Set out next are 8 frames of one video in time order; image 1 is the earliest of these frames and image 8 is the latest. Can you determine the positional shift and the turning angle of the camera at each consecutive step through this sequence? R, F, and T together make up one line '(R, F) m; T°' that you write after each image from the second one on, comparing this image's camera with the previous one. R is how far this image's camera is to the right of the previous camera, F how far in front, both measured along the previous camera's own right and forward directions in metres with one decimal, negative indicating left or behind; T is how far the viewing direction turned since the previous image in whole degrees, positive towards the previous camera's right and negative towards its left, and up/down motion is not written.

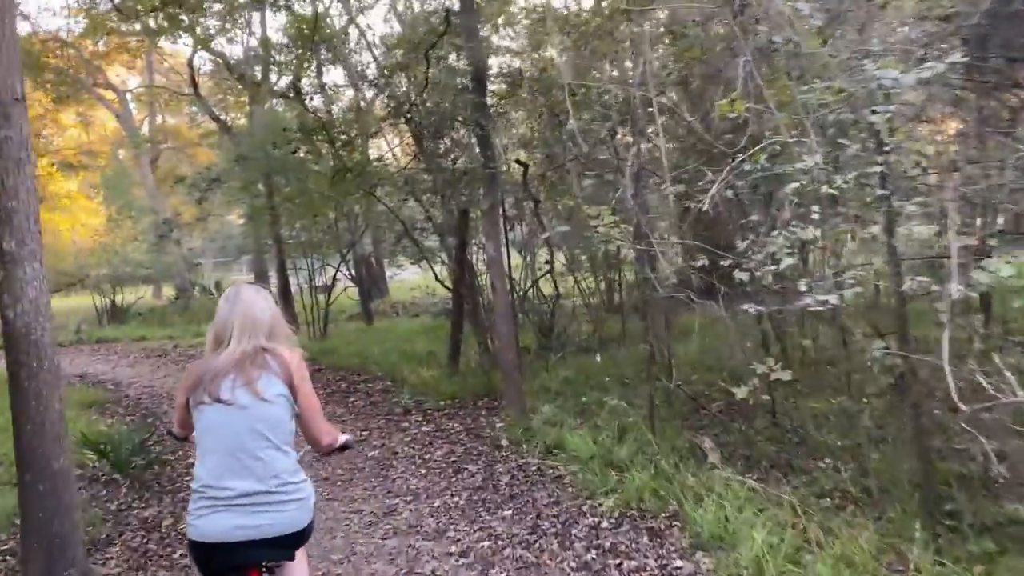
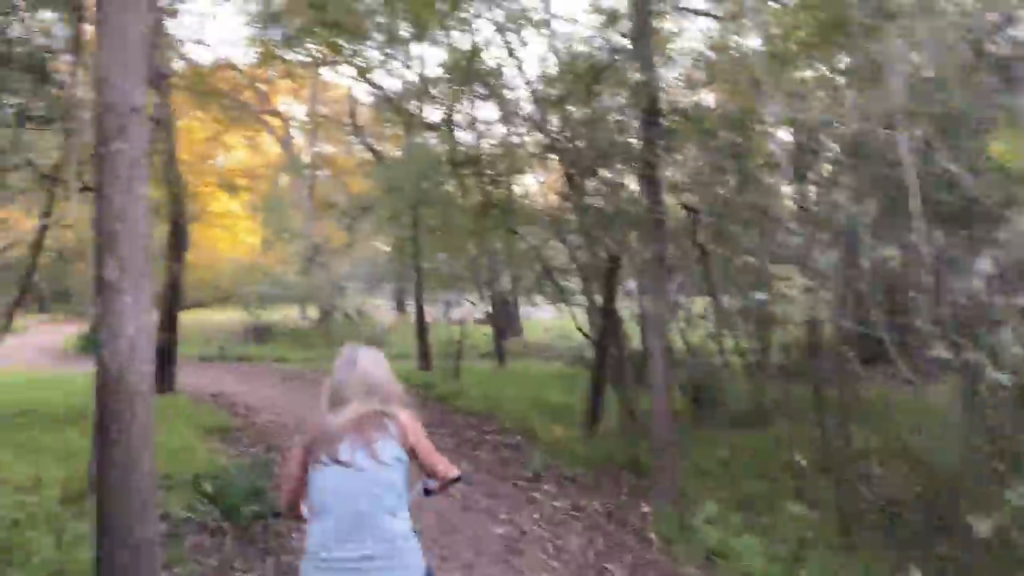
(-0.2, +0.8) m; -9°
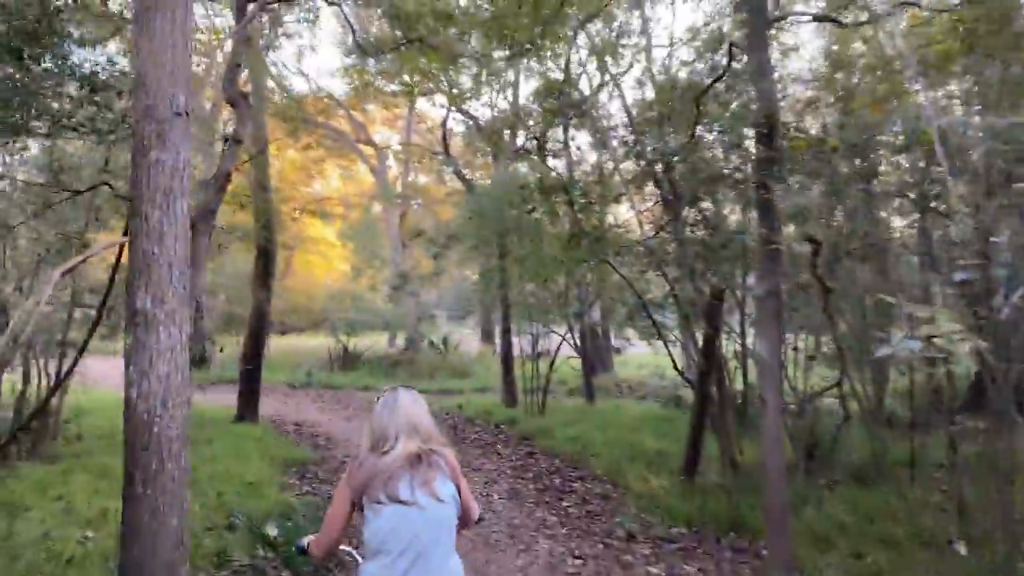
(0.0, +0.6) m; -6°
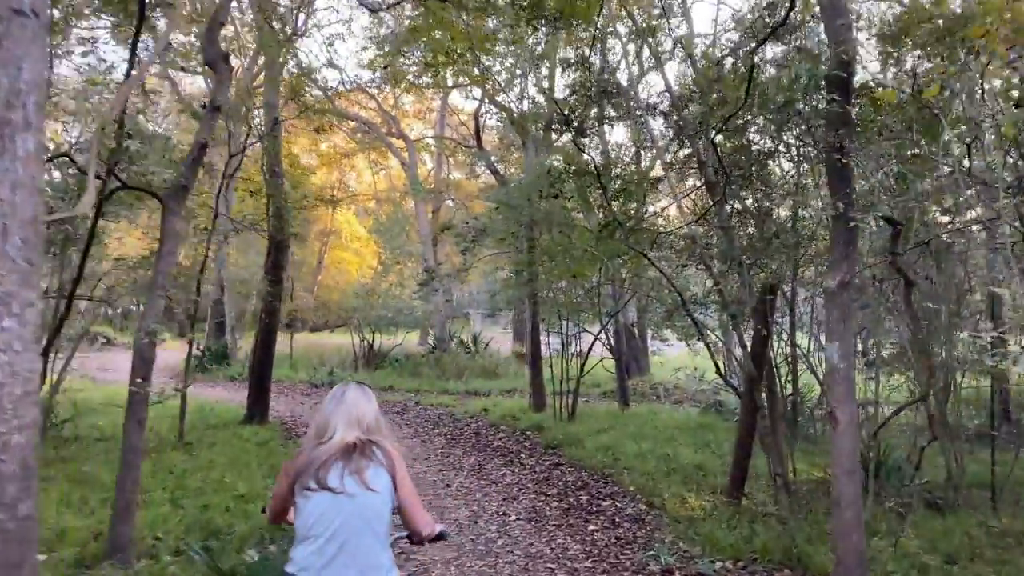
(+0.1, +1.0) m; -3°
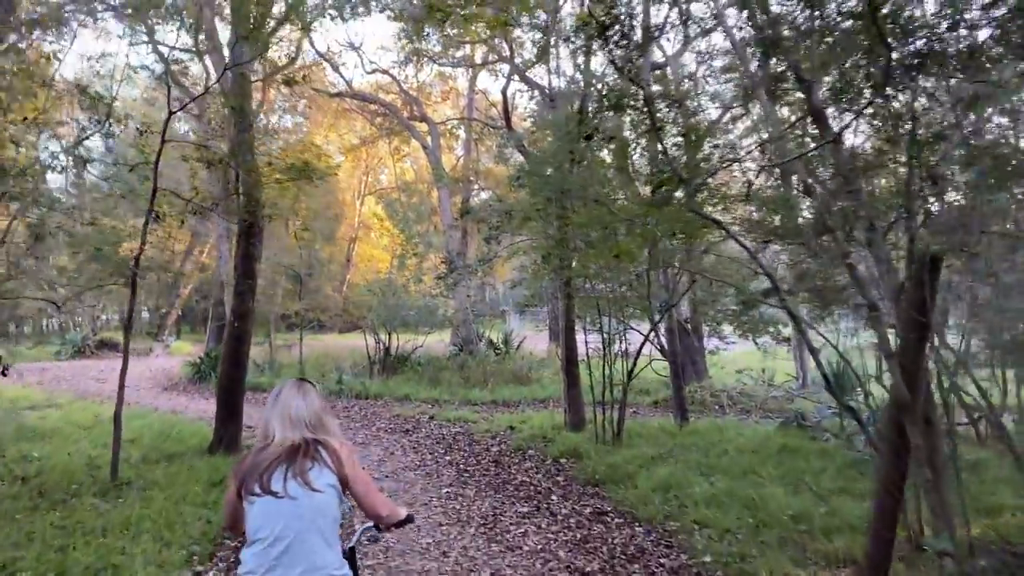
(+0.2, +2.5) m; -3°
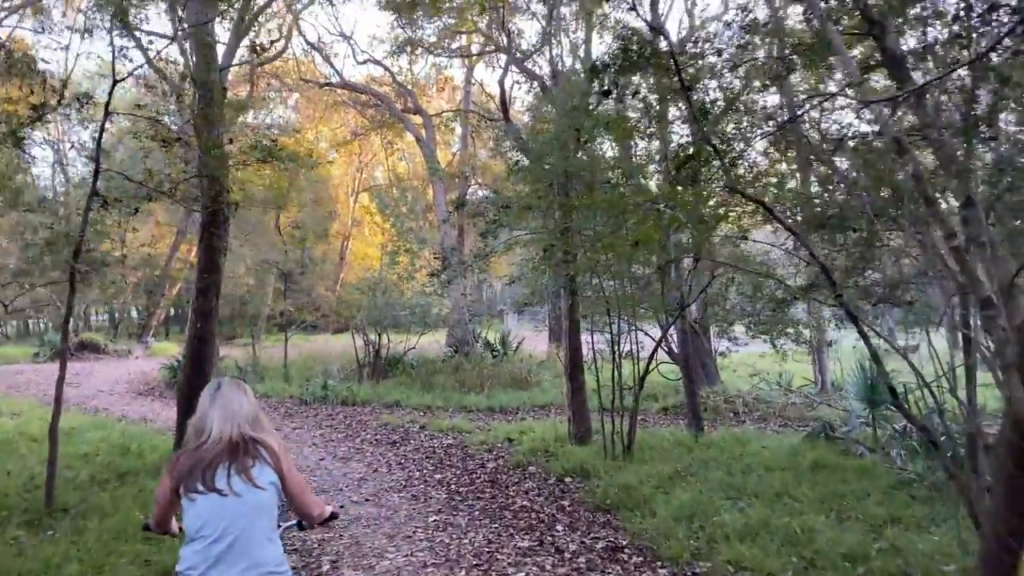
(0.0, +1.1) m; 0°
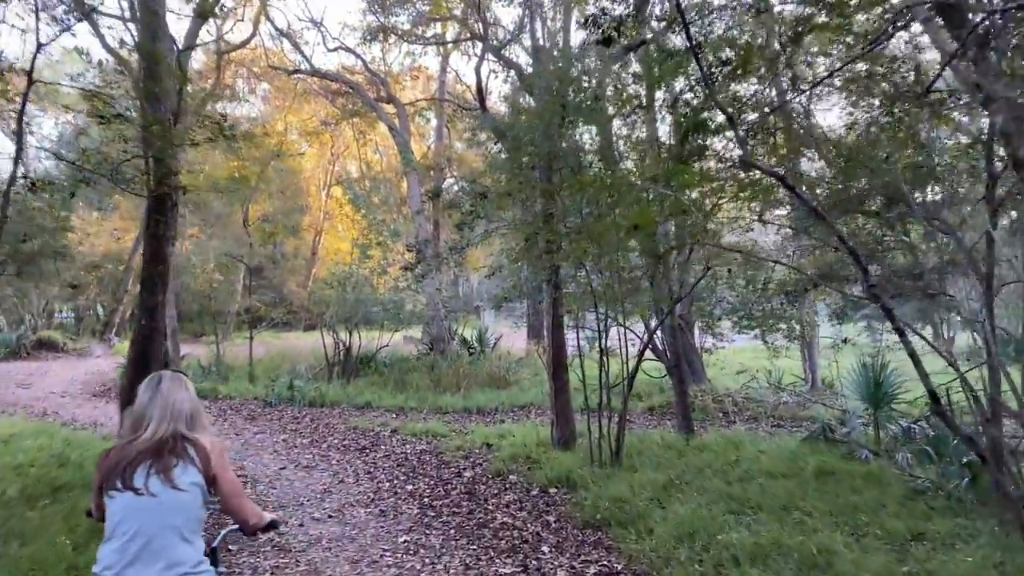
(0.0, +0.7) m; +2°
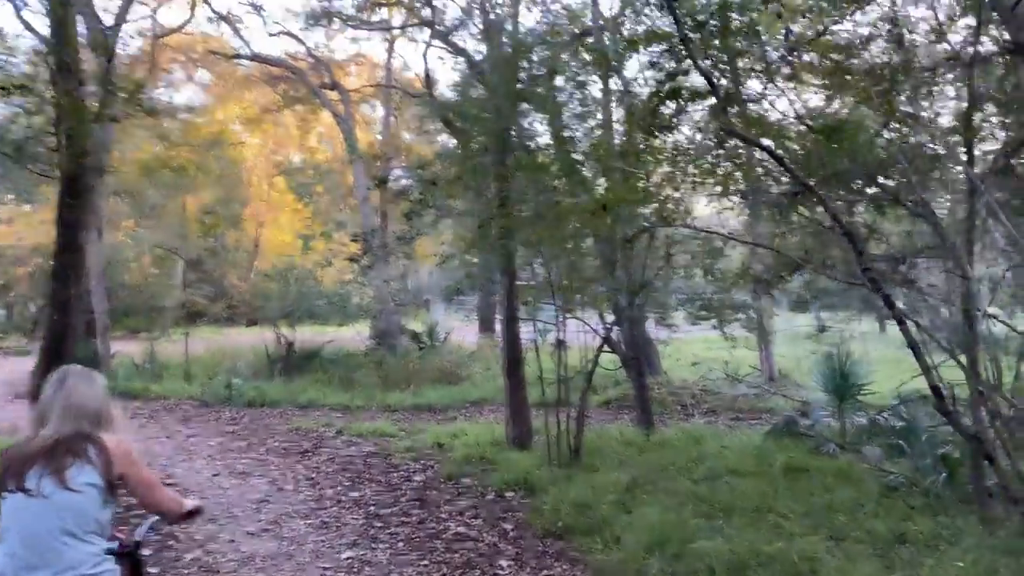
(0.0, +0.5) m; +3°
